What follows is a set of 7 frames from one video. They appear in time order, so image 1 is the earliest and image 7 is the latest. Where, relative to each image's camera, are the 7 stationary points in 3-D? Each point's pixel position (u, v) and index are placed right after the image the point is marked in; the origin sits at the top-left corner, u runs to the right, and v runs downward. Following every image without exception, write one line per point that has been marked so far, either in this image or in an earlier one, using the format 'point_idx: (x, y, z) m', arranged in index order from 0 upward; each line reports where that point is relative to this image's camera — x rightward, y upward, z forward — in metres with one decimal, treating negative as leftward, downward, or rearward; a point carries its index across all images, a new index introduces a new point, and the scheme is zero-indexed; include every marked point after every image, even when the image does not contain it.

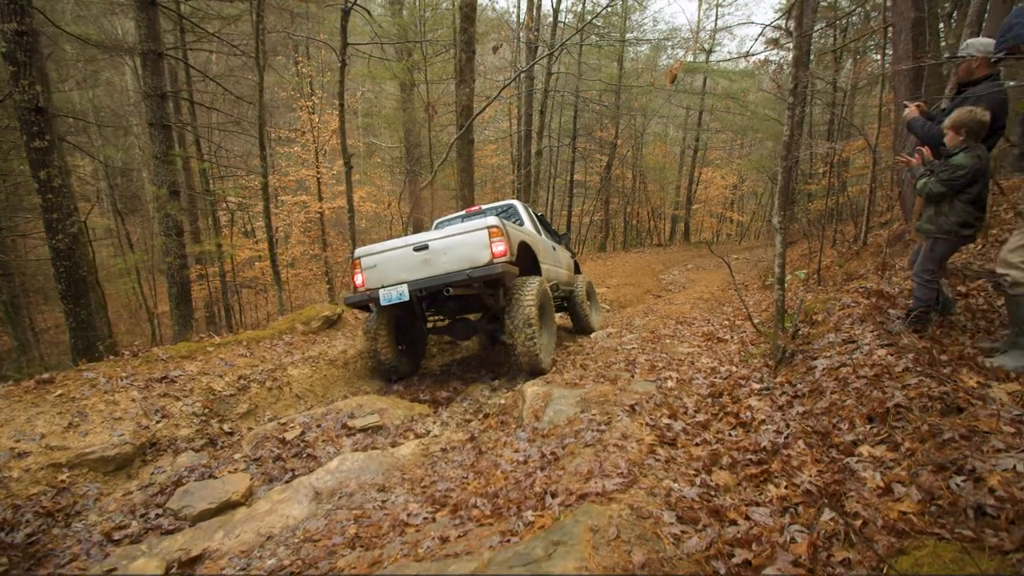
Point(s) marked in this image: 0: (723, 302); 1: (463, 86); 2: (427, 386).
0: (+5.8, -0.4, +14.7) m
1: (-1.3, +5.3, +13.8) m
2: (-1.0, -1.2, +6.5) m
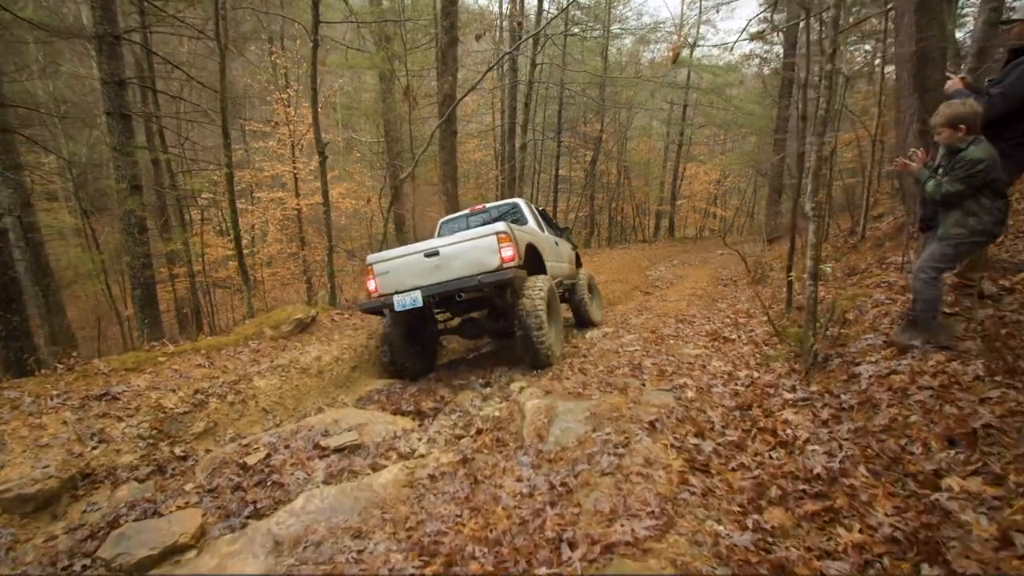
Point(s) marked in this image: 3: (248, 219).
0: (+5.5, -0.2, +14.3) m
1: (-1.6, +5.3, +13.1) m
2: (-1.1, -1.2, +5.9) m
3: (-8.7, +2.3, +17.6) m
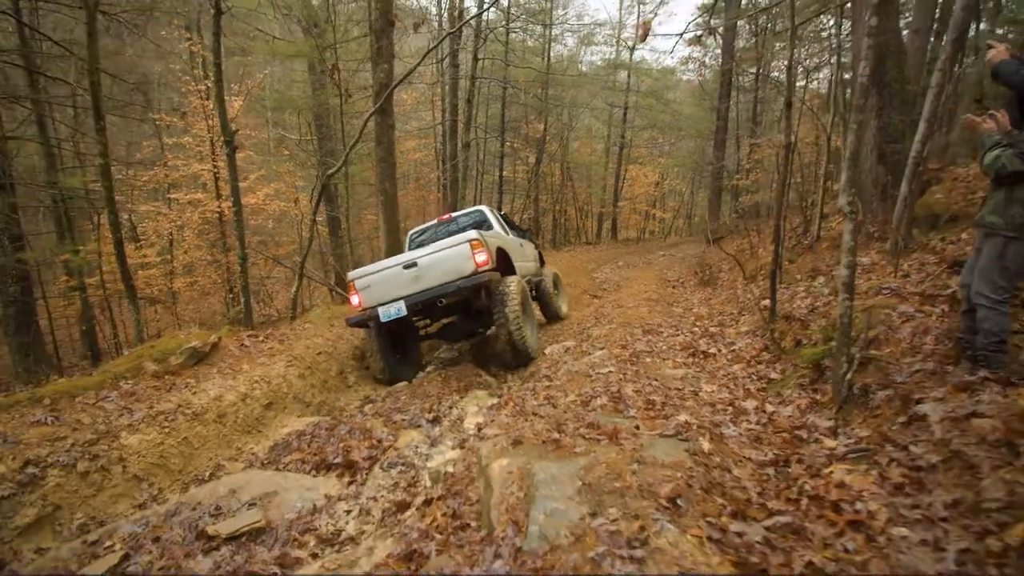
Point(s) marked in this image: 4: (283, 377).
0: (+4.1, -0.3, +13.8) m
1: (-3.0, +5.1, +11.9) m
2: (-1.5, -1.4, +4.7) m
3: (-10.4, +1.9, +15.5) m
4: (-2.6, -1.0, +5.9) m
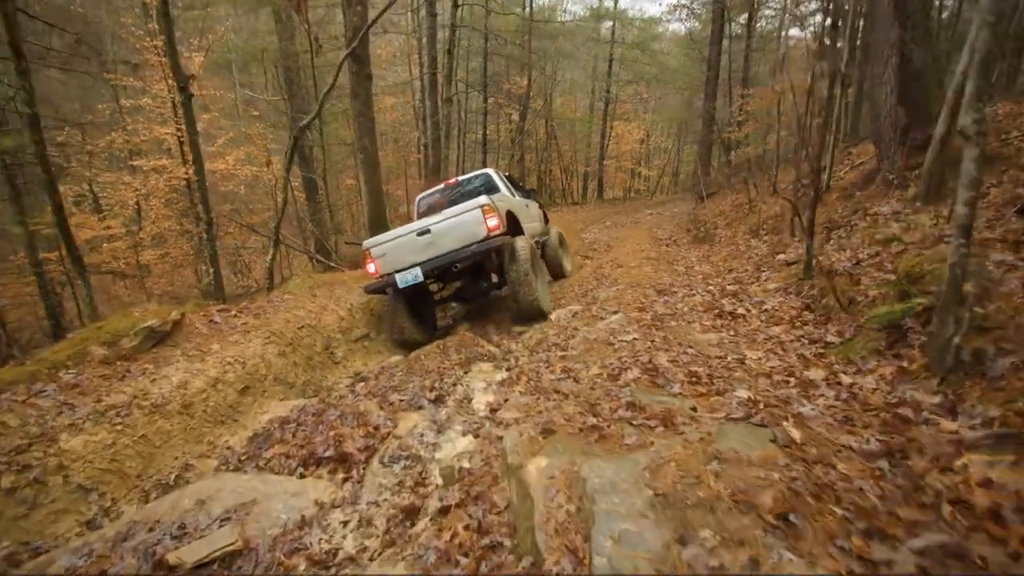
0: (+3.9, +0.7, +13.2) m
1: (-3.2, +5.8, +10.7) m
2: (-1.4, -1.1, +4.1) m
3: (-10.7, +2.6, +14.4) m
4: (-2.5, -0.7, +5.2) m
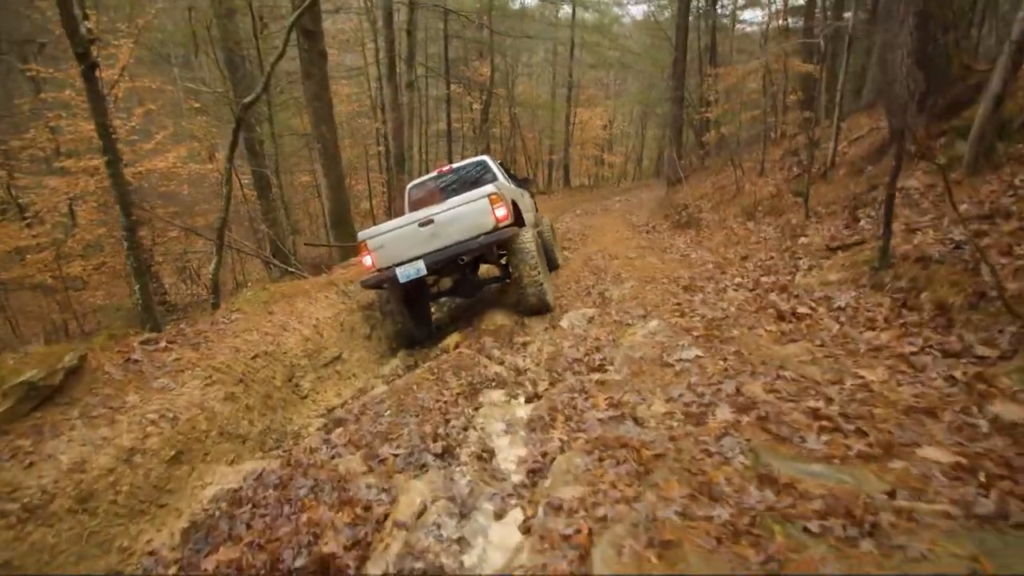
0: (+3.5, +0.9, +12.3) m
1: (-3.7, +5.6, +9.2) m
2: (-1.1, -1.2, +2.9) m
3: (-11.3, +2.2, +12.4) m
4: (-2.3, -0.9, +3.9) m
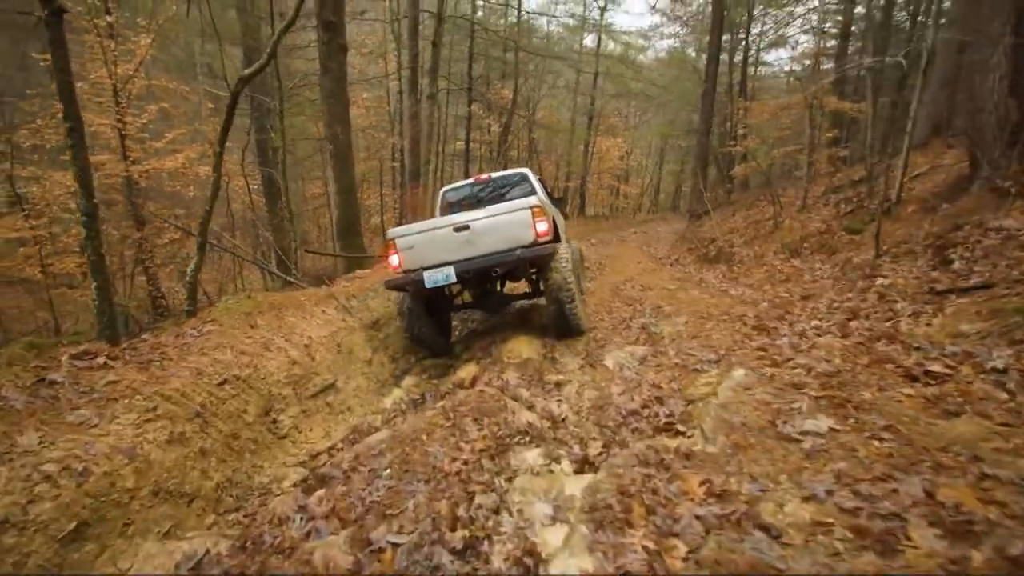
0: (+3.9, +0.2, +11.2) m
1: (-3.0, +5.4, +8.5) m
2: (-0.9, -1.3, +1.8) m
3: (-10.7, +2.3, +11.6) m
4: (-2.0, -0.9, +2.8) m
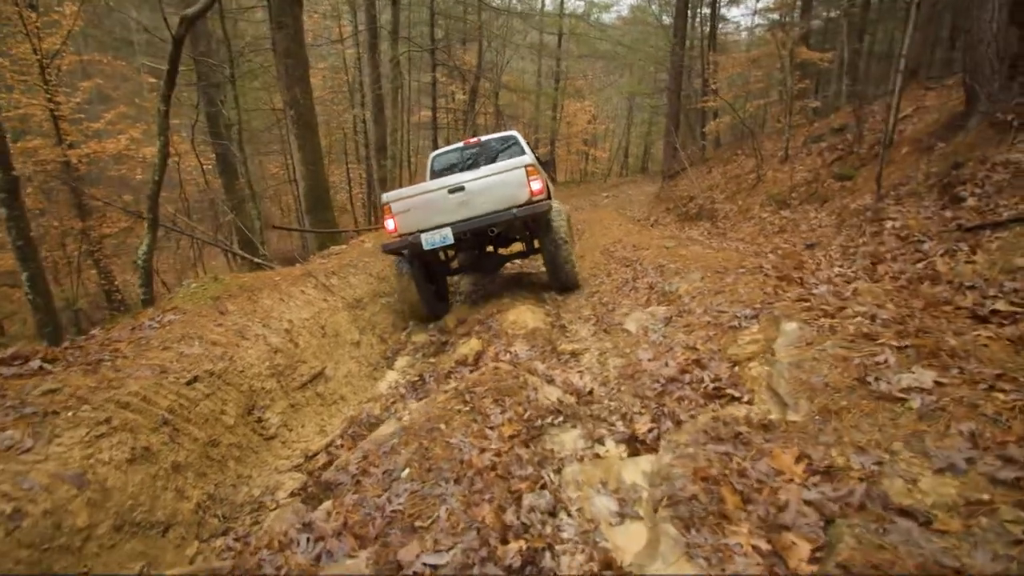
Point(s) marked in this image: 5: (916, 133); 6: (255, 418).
0: (+3.5, +1.0, +10.9) m
1: (-3.5, +5.7, +7.5) m
2: (-0.6, -1.2, +1.3) m
3: (-11.2, +2.2, +10.4) m
4: (-1.8, -0.8, +2.2) m
5: (+6.6, +2.6, +8.6) m
6: (-1.6, -0.8, +3.3) m
